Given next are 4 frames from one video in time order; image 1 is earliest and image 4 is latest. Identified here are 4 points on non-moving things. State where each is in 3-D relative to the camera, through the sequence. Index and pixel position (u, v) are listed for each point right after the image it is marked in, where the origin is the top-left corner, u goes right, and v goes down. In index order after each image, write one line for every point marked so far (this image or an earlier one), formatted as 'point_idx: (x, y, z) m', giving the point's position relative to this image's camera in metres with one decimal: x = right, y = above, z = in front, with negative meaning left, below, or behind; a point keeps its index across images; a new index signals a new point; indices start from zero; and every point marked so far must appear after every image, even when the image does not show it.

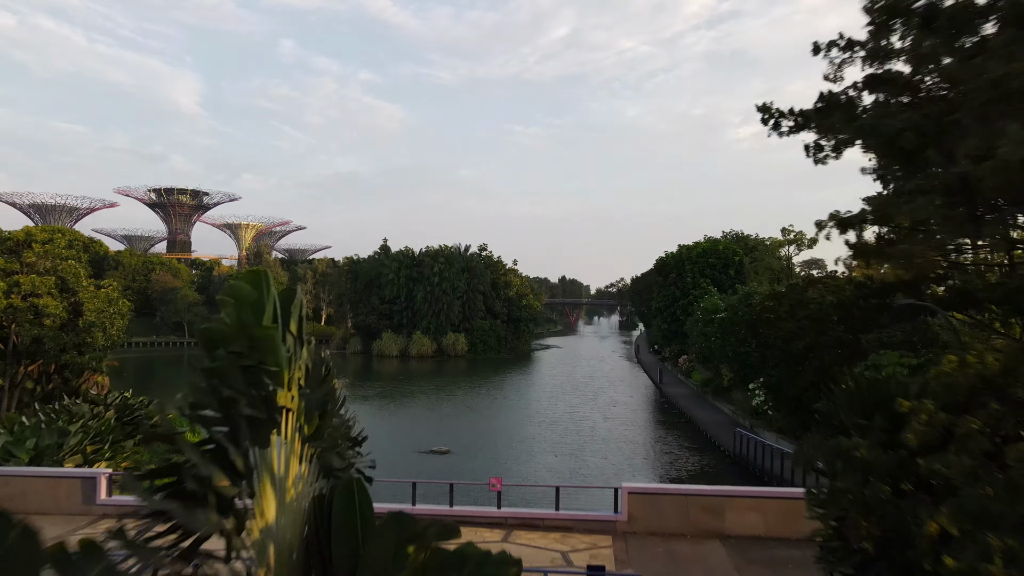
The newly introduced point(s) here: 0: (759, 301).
0: (+7.6, -0.4, +17.8) m
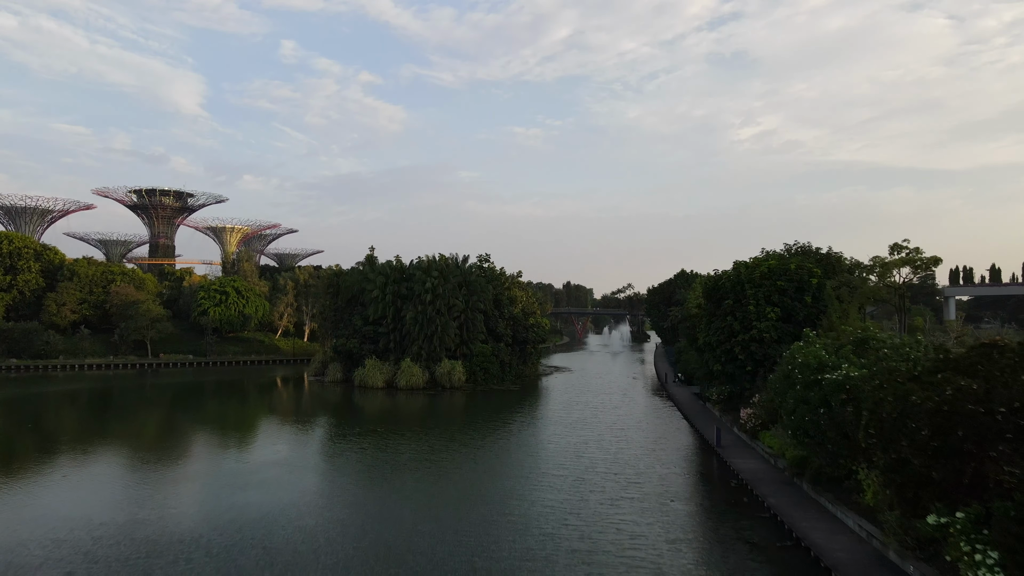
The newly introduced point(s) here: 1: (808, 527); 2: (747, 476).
0: (+8.0, -1.6, +10.7) m
1: (+7.1, -5.7, +13.8) m
2: (+7.5, -6.0, +18.5) m
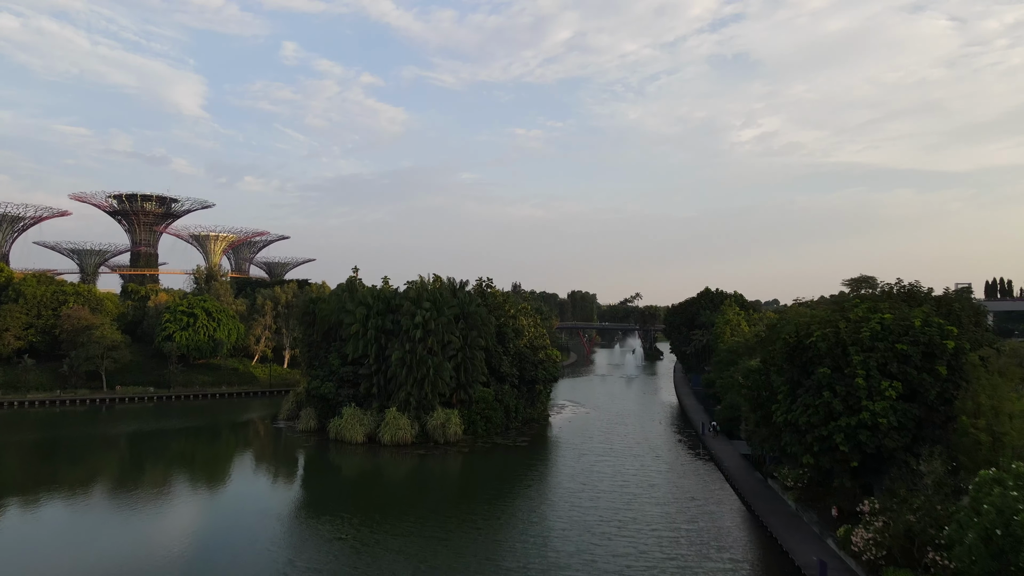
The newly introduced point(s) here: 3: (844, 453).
0: (+8.3, -3.5, +3.9) m
1: (+7.4, -7.6, +7.0) m
2: (+7.8, -7.9, +11.7) m
3: (+9.8, -4.9, +17.0) m
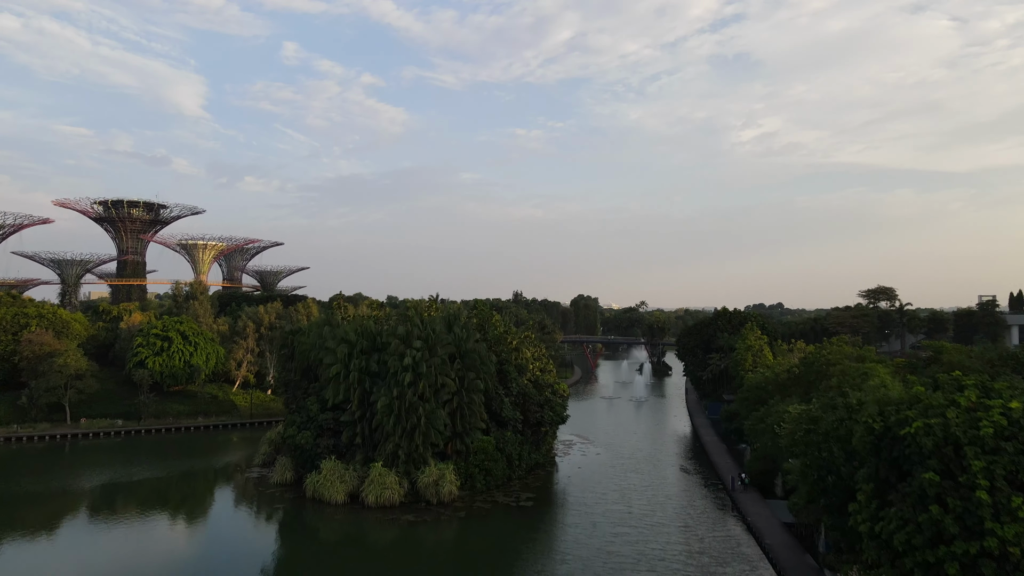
0: (+8.4, -5.3, -0.3) m
1: (+7.5, -9.4, +2.8) m
2: (+8.0, -9.7, +7.5) m
3: (+9.9, -6.7, +12.8) m
